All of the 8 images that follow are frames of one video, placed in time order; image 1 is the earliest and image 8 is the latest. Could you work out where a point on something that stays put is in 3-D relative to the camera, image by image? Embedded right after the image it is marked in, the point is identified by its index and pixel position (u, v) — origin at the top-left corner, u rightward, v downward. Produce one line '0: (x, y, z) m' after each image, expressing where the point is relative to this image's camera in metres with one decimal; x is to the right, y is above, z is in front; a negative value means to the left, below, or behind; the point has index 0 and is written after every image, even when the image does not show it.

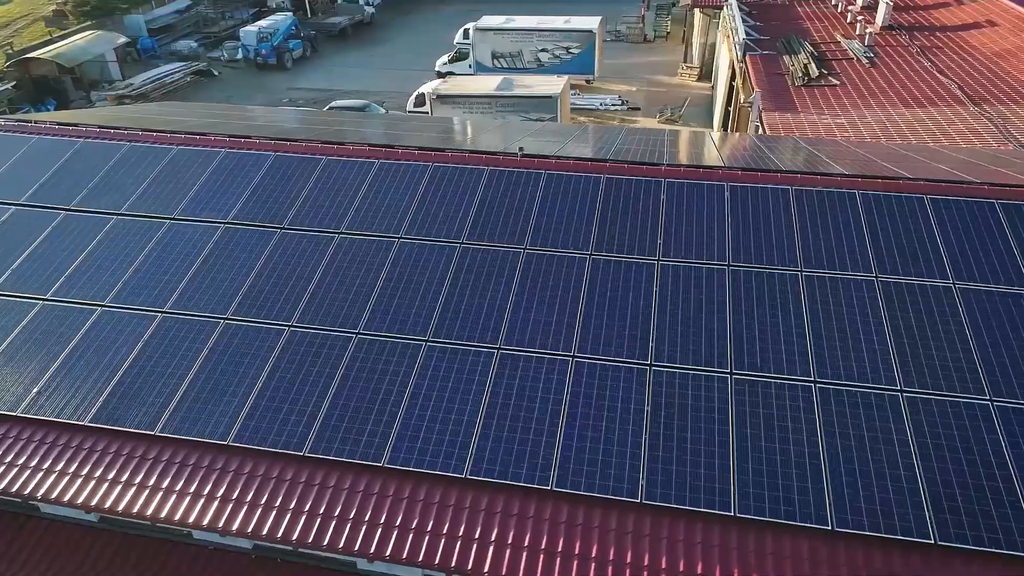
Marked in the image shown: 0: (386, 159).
0: (-2.2, +2.4, +13.4) m
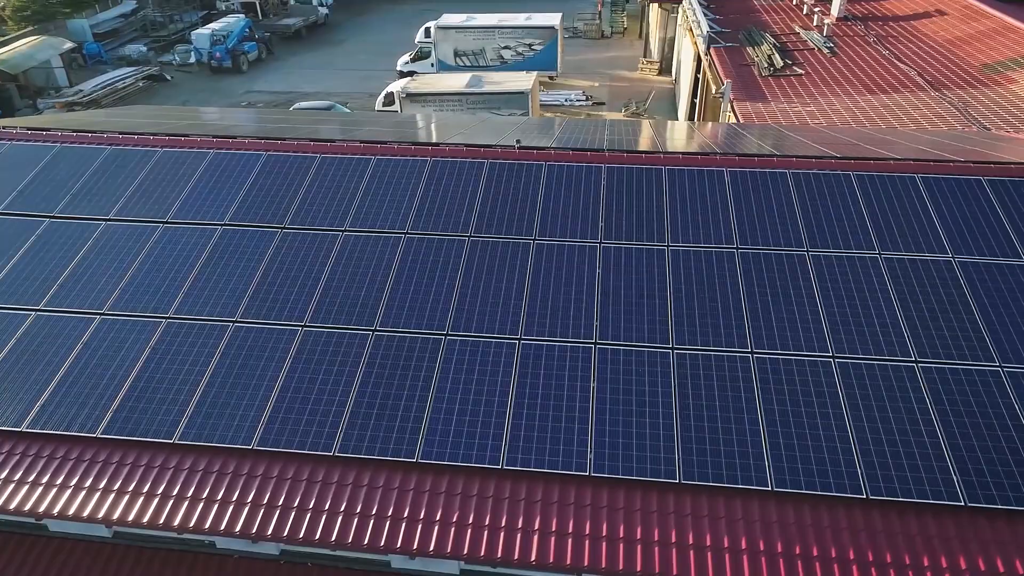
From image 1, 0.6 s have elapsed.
0: (-2.3, +2.4, +13.3) m
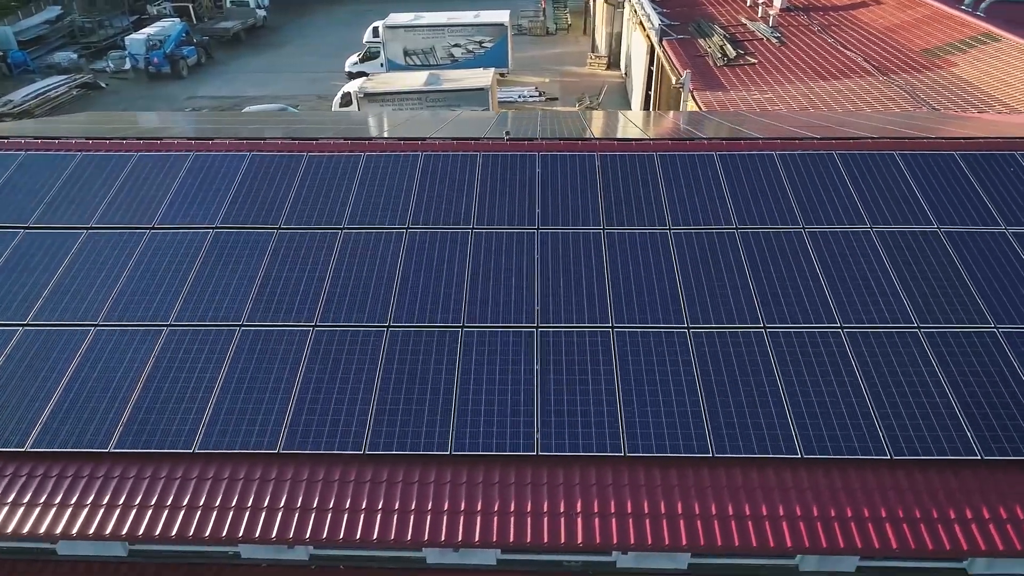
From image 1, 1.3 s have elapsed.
0: (-2.5, +2.5, +13.1) m
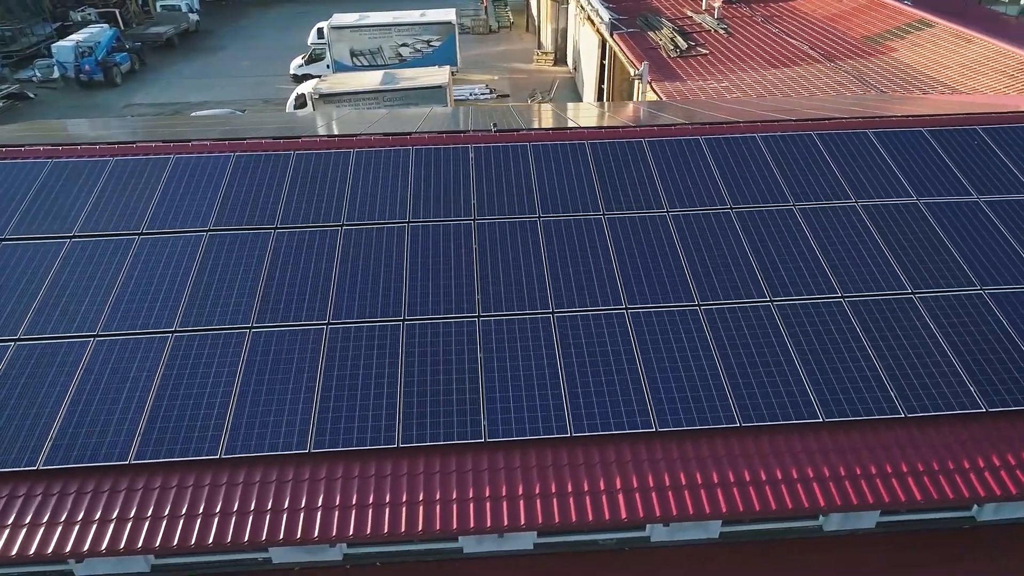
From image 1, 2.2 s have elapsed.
0: (-2.6, +2.5, +12.9) m
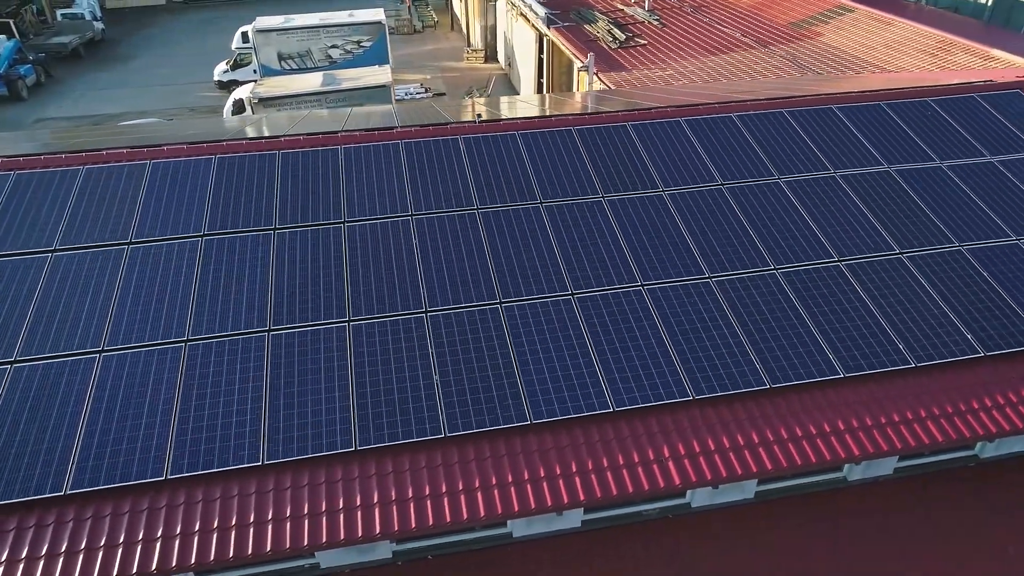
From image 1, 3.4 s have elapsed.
0: (-2.8, +2.5, +12.7) m
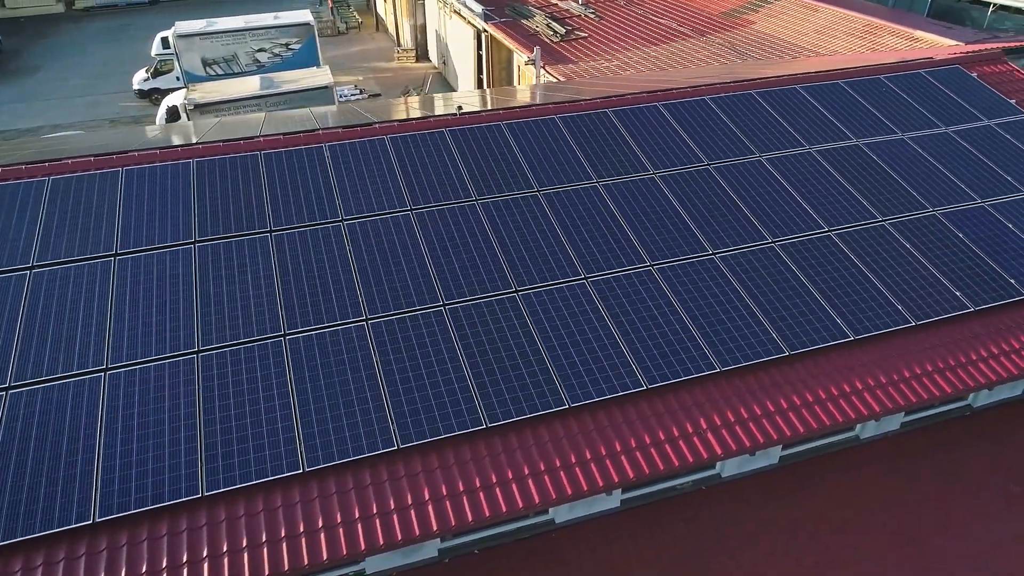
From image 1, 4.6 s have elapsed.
0: (-3.0, +2.5, +12.3) m
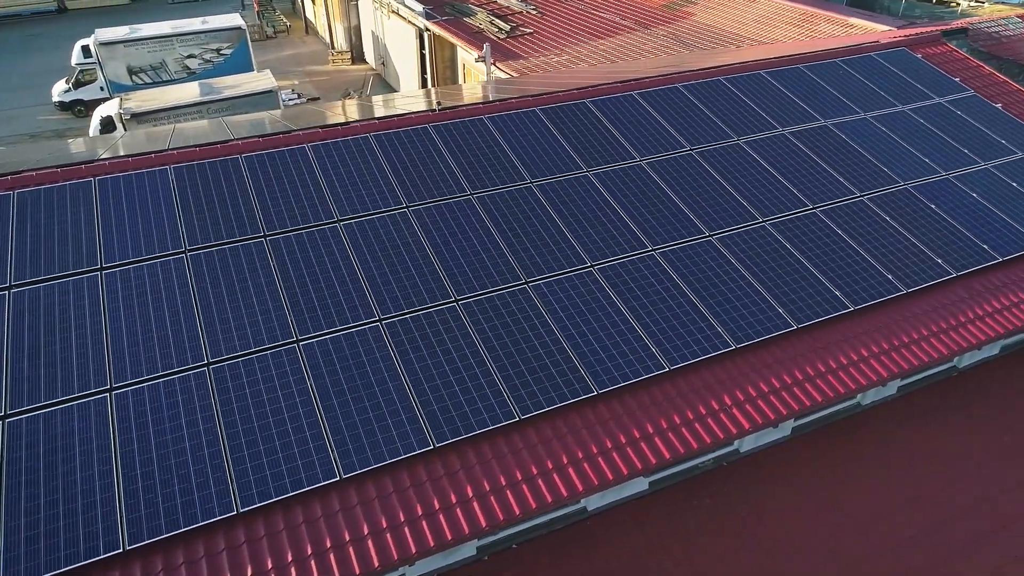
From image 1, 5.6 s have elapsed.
0: (-3.3, +2.4, +11.9) m
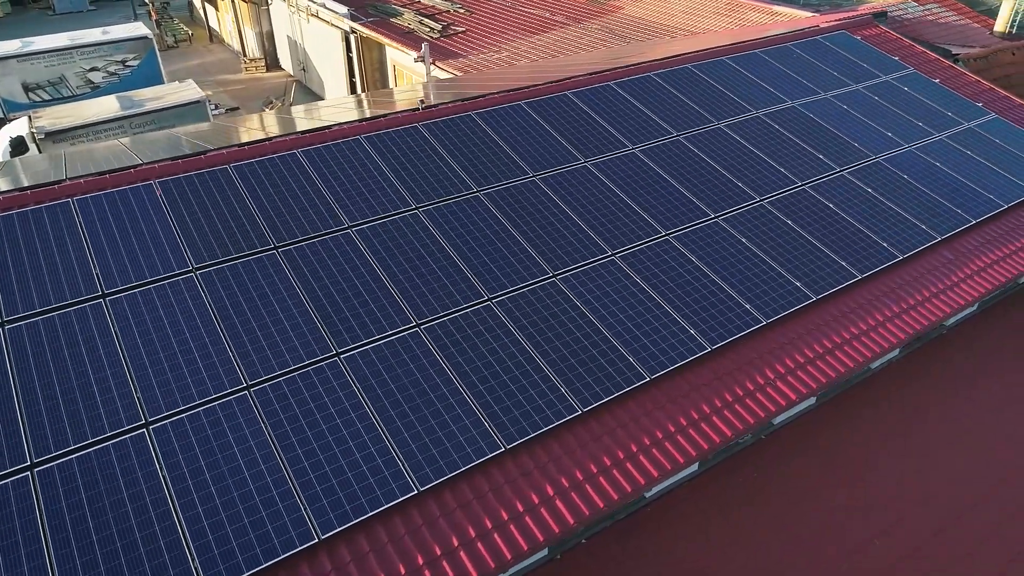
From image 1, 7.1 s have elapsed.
0: (-3.3, +2.2, +11.4) m
